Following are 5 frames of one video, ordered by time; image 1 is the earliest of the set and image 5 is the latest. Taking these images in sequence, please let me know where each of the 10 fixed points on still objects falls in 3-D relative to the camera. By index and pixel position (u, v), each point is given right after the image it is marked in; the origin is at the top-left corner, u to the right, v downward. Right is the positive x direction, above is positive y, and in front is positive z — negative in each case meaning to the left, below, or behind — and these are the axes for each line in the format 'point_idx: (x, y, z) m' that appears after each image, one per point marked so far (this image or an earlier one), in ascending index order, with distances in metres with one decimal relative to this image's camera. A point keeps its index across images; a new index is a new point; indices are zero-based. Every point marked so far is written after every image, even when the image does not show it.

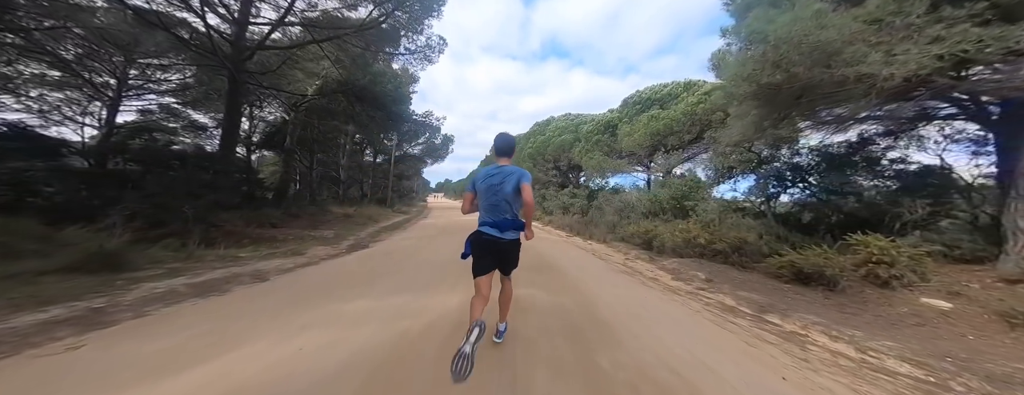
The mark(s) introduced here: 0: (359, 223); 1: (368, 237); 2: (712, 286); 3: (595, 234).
0: (-8.5, -1.4, +14.4) m
1: (-6.4, -1.7, +11.5) m
2: (+4.7, -2.1, +6.2) m
3: (+4.8, -2.1, +15.0) m
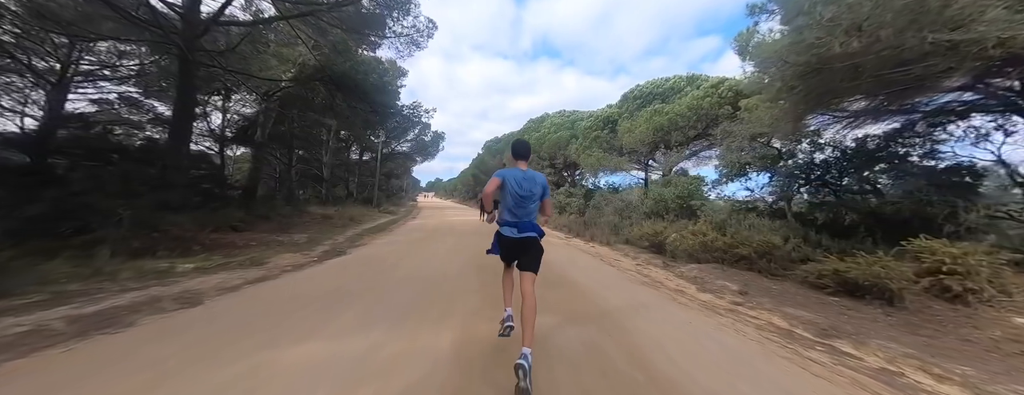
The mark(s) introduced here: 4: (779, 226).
0: (-8.7, -1.4, +13.1) m
1: (-6.5, -1.7, +10.2) m
2: (+4.8, -2.1, +5.3) m
3: (+4.6, -2.1, +14.1) m
4: (+8.8, -0.9, +8.6) m
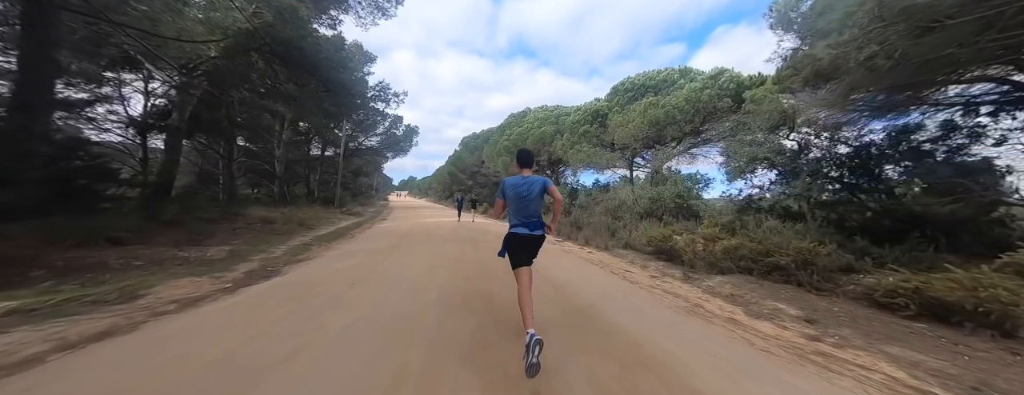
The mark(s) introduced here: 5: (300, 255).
0: (-9.3, -1.3, +10.5) m
1: (-6.8, -1.7, +7.9) m
2: (+4.9, -2.1, +4.0) m
3: (+3.9, -2.0, +12.7) m
4: (+8.6, -0.9, +7.7) m
5: (-6.5, -1.8, +8.0) m
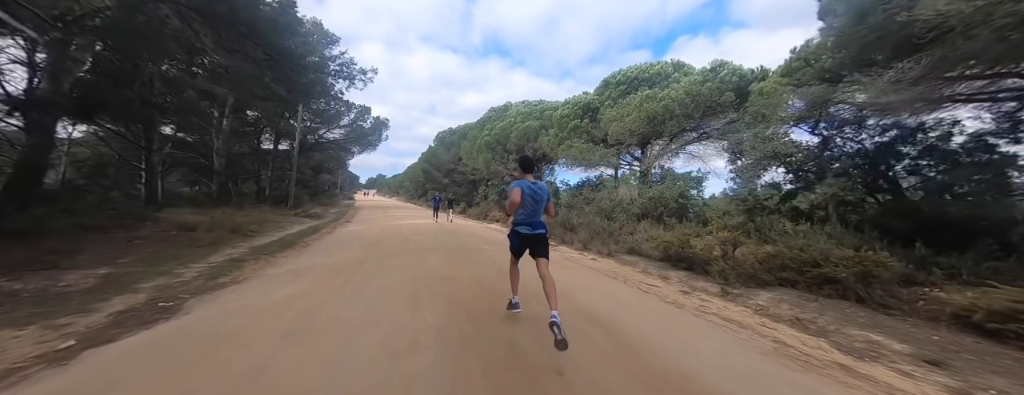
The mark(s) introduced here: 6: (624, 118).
0: (-9.4, -1.3, +8.0) m
1: (-6.7, -1.7, +5.7) m
2: (+5.3, -2.1, +2.9) m
3: (+3.5, -2.0, +11.5) m
4: (+8.6, -0.9, +6.9) m
5: (-6.4, -1.8, +5.8) m
6: (+6.2, +4.4, +14.7) m
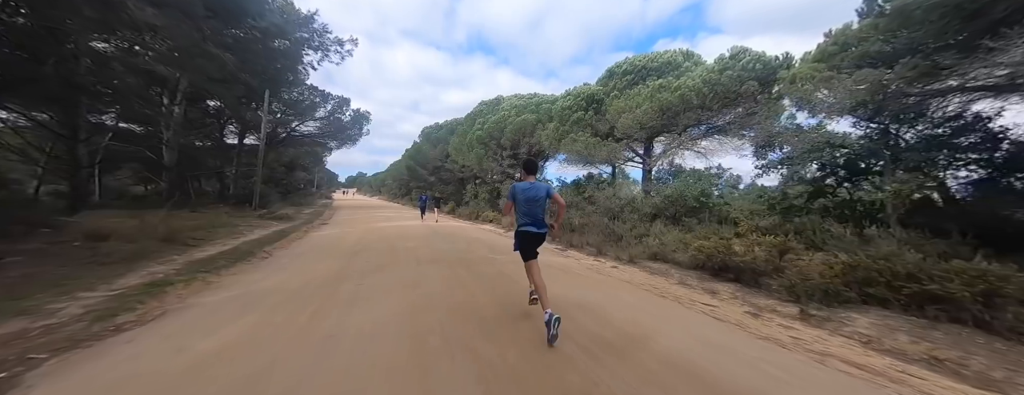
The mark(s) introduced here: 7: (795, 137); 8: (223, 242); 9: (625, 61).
0: (-9.0, -1.3, +6.0) m
1: (-6.2, -1.7, +3.8) m
2: (+5.9, -2.1, +1.8) m
3: (+3.6, -2.0, +10.2) m
4: (+9.1, -0.9, +6.0) m
5: (-5.9, -1.8, +4.0) m
6: (+6.2, +4.5, +13.5) m
7: (+9.8, +2.1, +9.6) m
8: (-9.5, -1.4, +8.6) m
9: (+7.0, +8.5, +16.7) m
